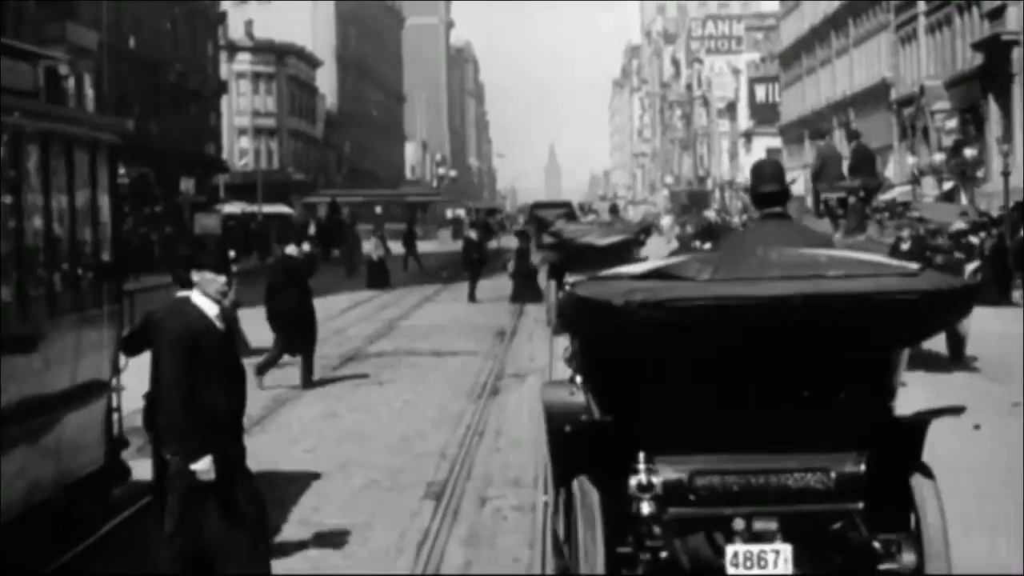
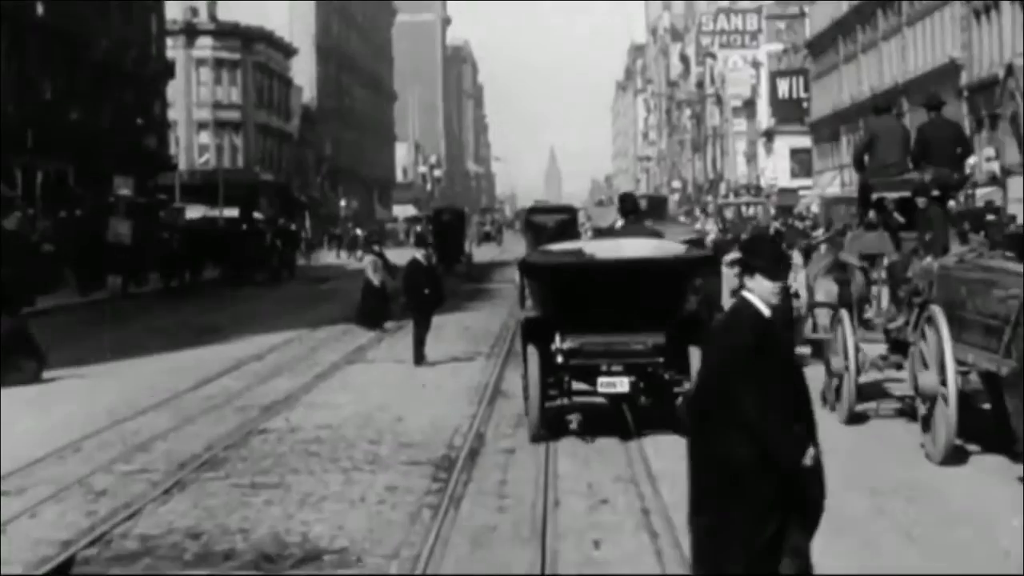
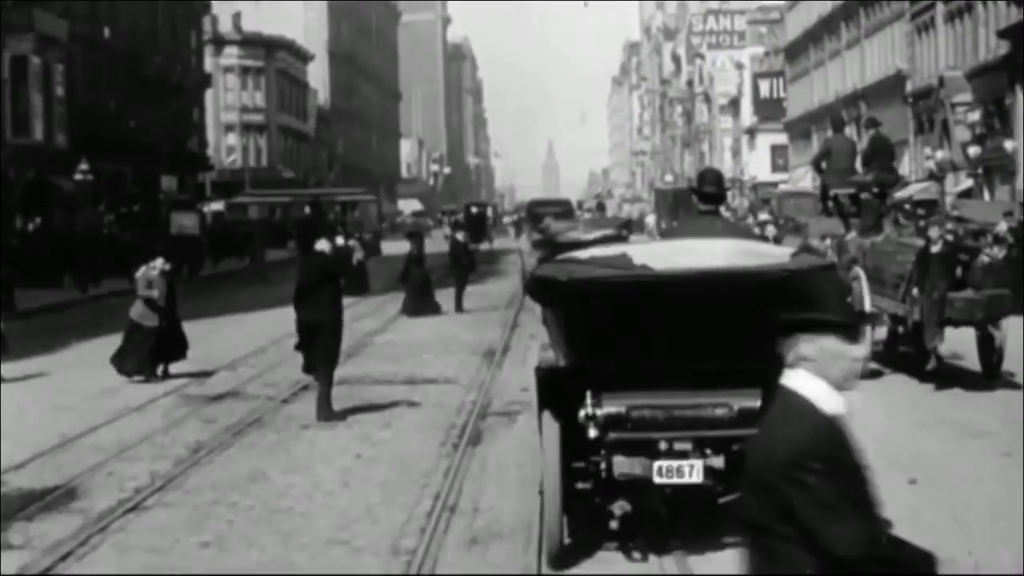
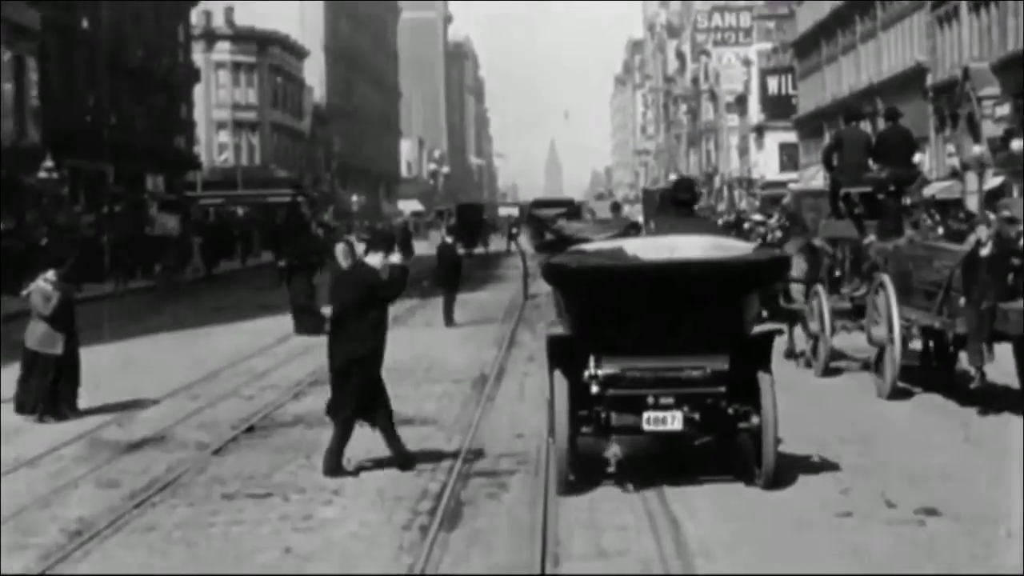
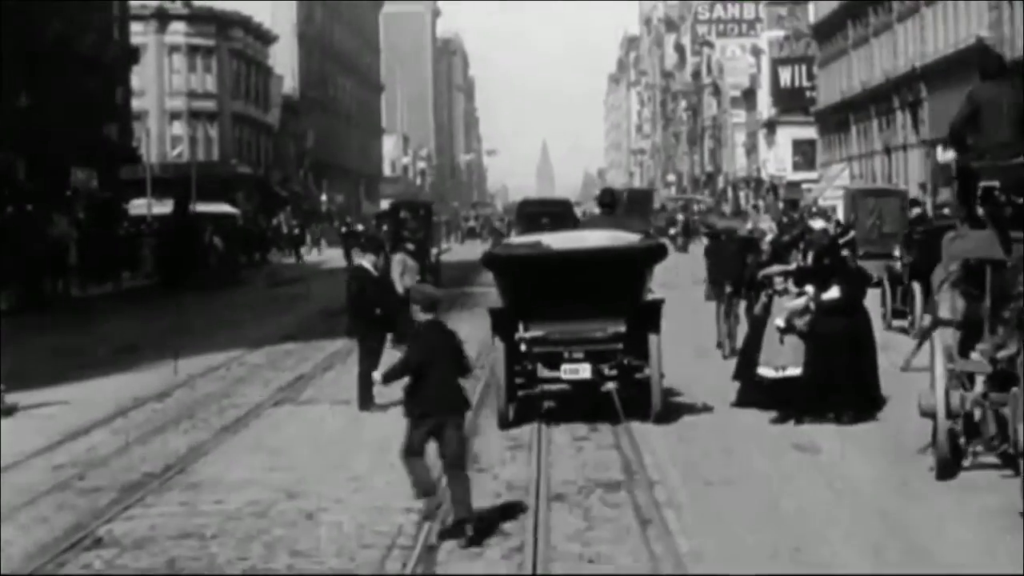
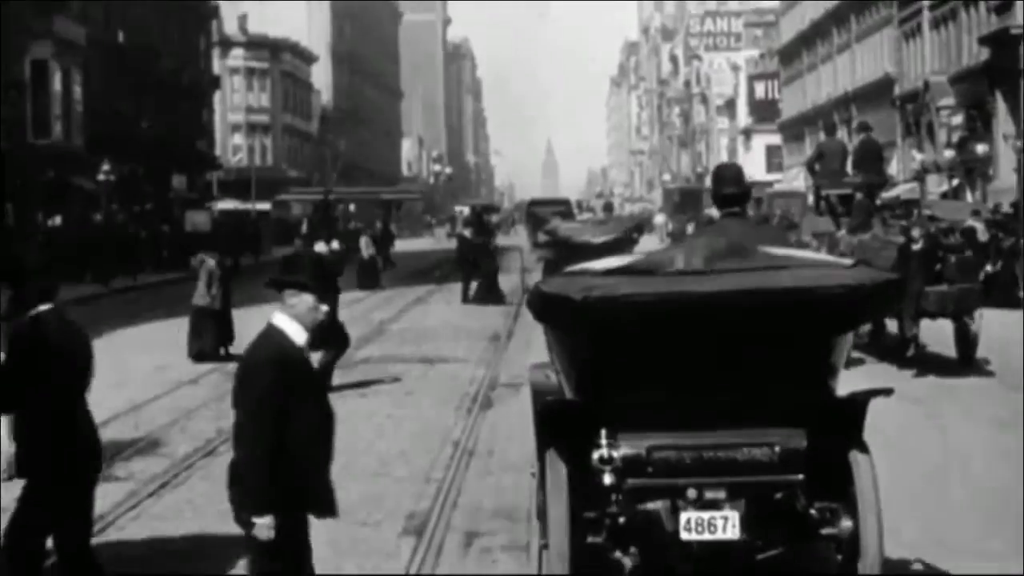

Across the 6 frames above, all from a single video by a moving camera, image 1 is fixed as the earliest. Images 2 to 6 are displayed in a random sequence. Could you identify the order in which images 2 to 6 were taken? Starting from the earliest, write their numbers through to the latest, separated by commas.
6, 3, 4, 2, 5
